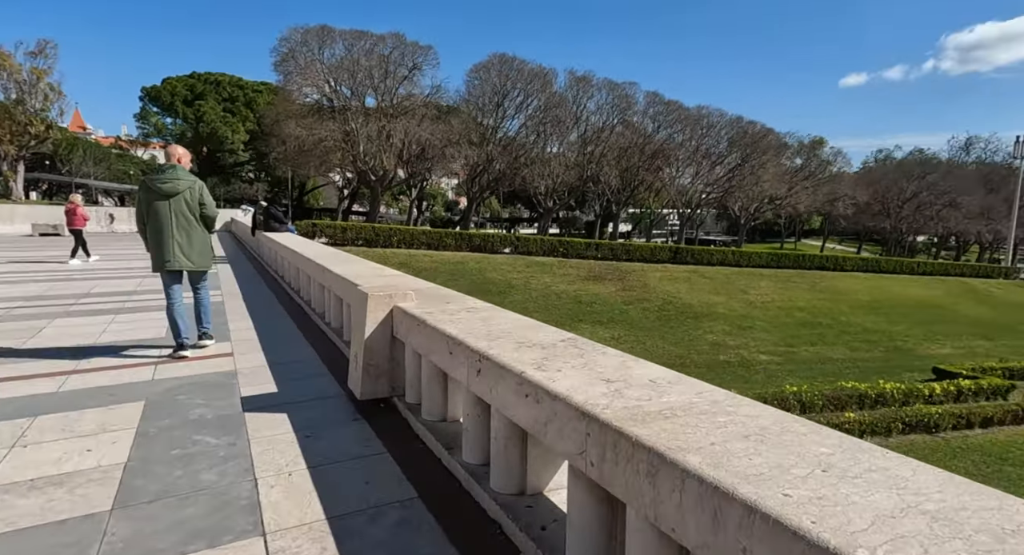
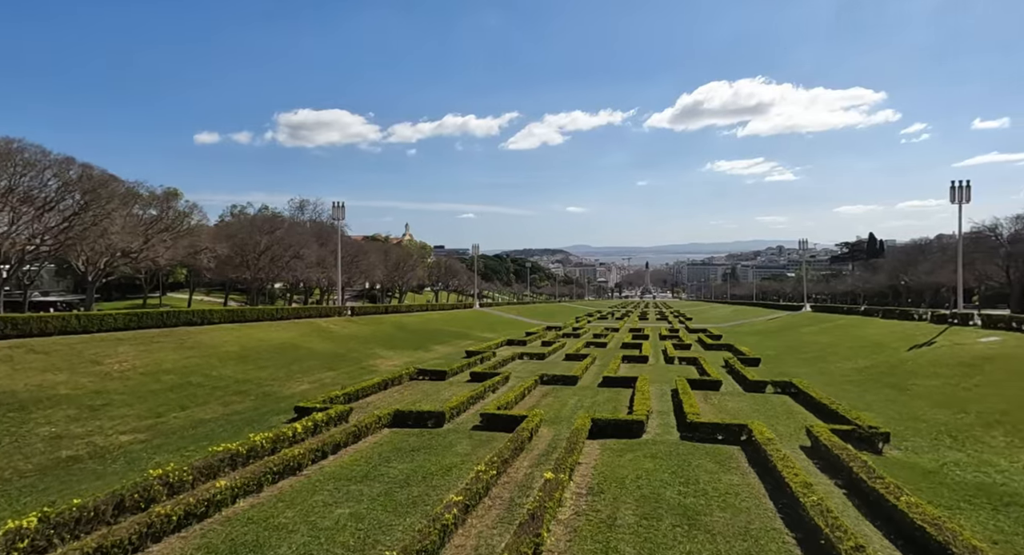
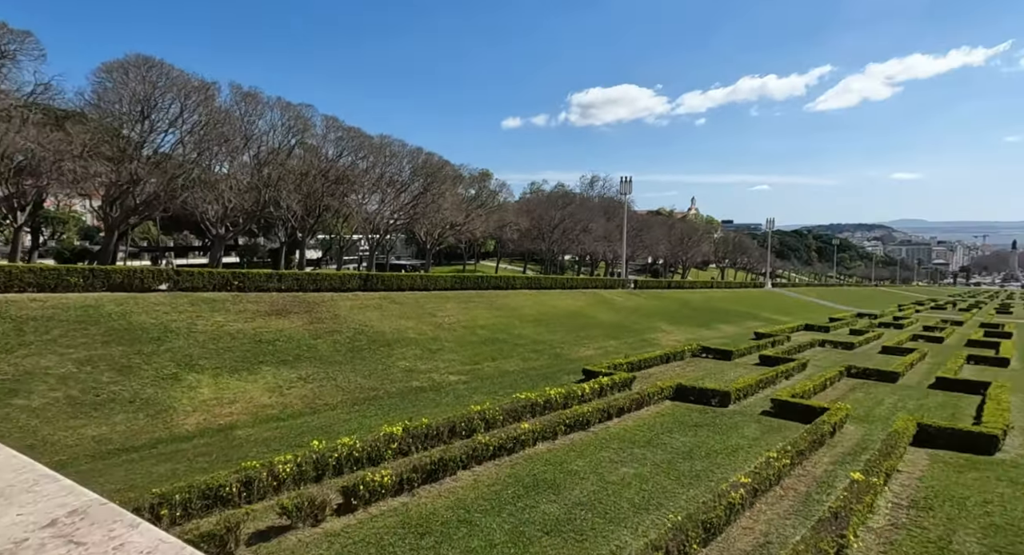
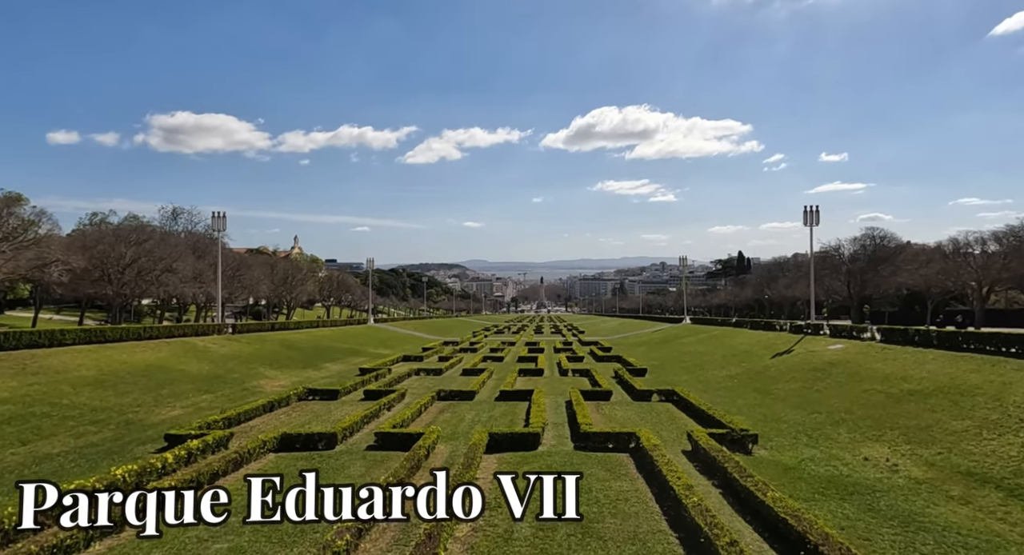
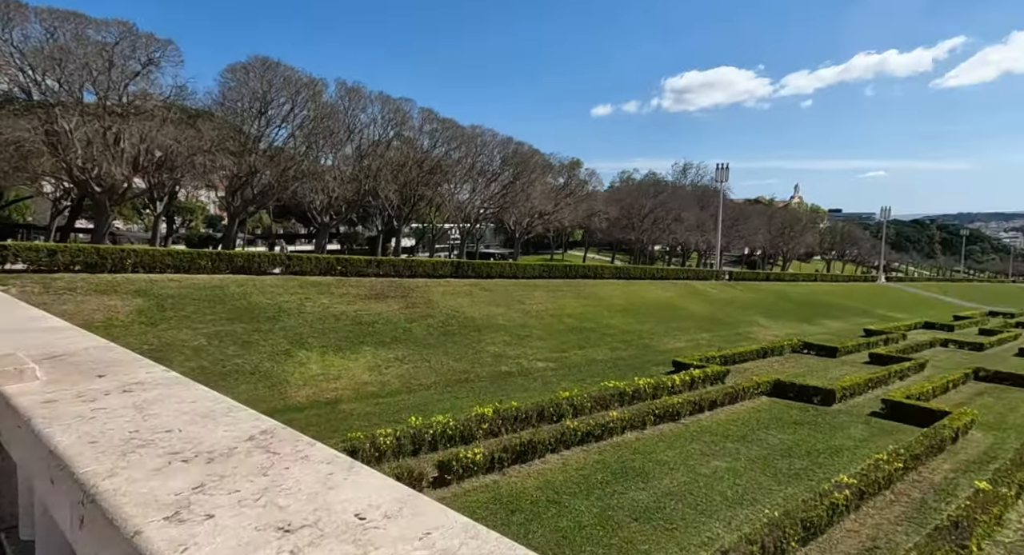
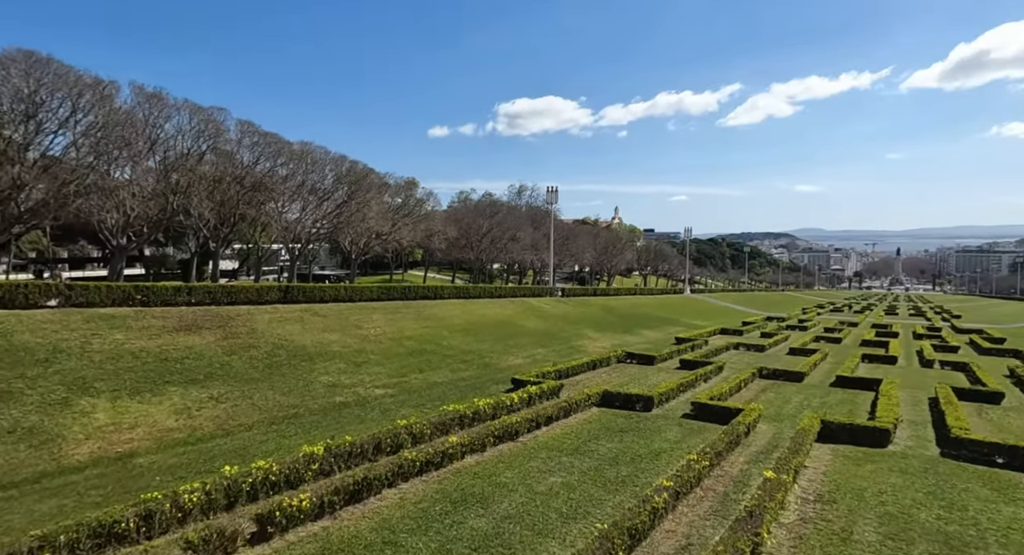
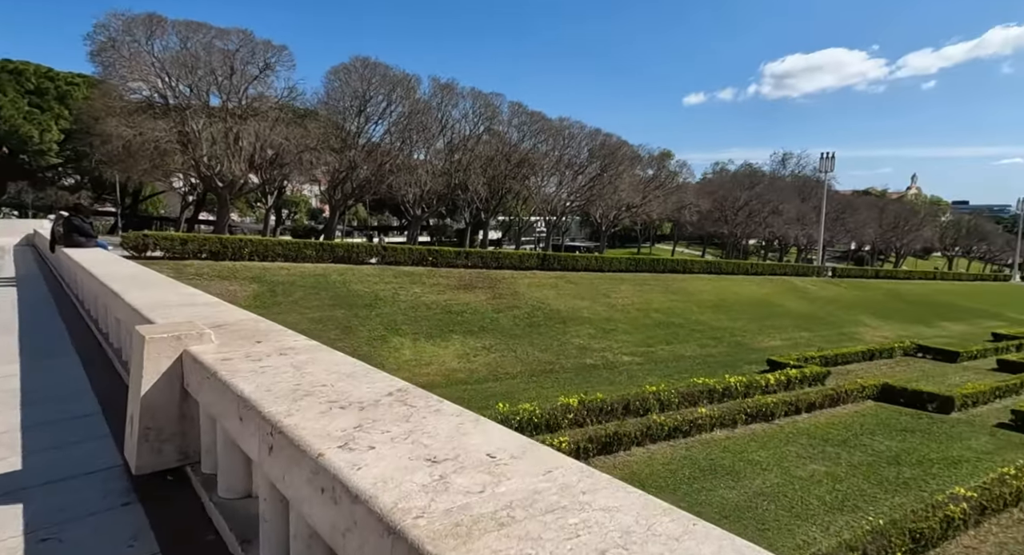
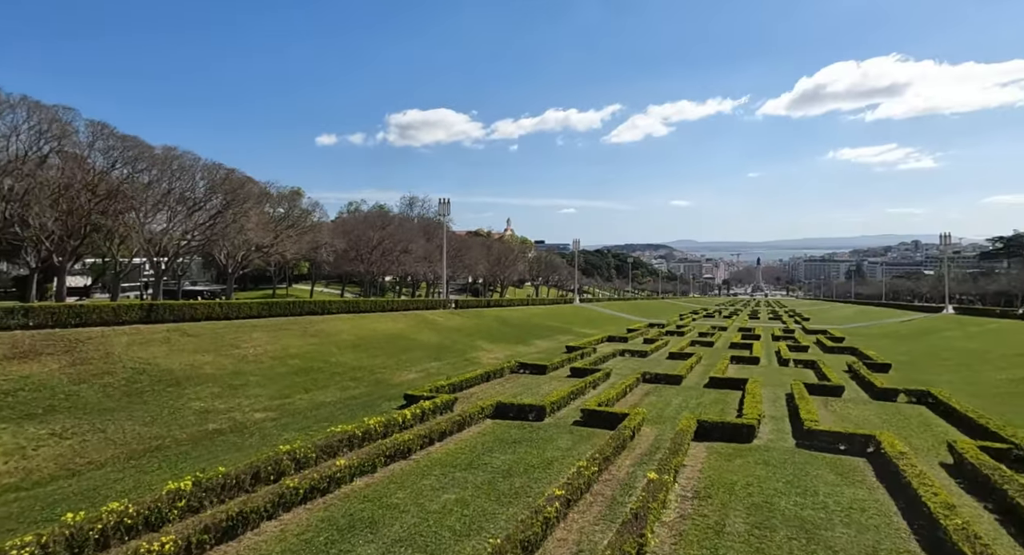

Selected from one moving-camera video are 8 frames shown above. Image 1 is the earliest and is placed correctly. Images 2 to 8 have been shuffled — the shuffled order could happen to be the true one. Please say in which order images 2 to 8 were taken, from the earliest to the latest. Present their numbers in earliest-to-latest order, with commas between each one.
7, 5, 3, 6, 8, 2, 4
